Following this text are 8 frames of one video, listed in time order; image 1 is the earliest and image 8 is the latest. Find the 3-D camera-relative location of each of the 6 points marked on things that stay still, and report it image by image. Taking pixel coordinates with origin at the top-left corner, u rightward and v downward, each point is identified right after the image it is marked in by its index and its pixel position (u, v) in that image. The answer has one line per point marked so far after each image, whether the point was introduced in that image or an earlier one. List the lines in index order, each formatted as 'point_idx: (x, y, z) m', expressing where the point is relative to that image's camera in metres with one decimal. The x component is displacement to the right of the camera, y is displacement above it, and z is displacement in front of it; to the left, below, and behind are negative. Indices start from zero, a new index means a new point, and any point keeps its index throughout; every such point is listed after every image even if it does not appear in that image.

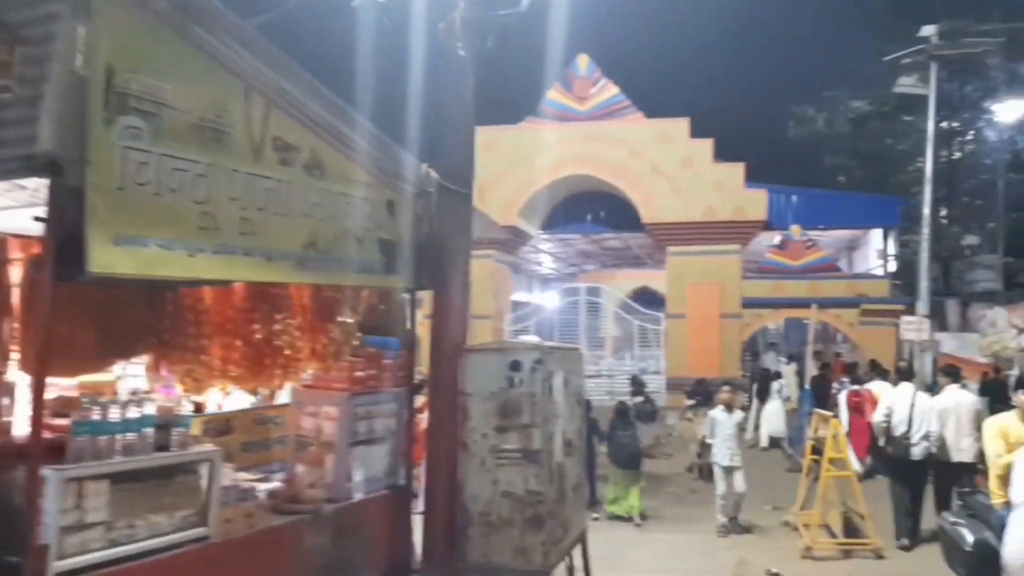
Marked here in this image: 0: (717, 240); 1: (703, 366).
0: (+4.3, +1.0, +18.9) m
1: (+4.0, -1.6, +18.9) m
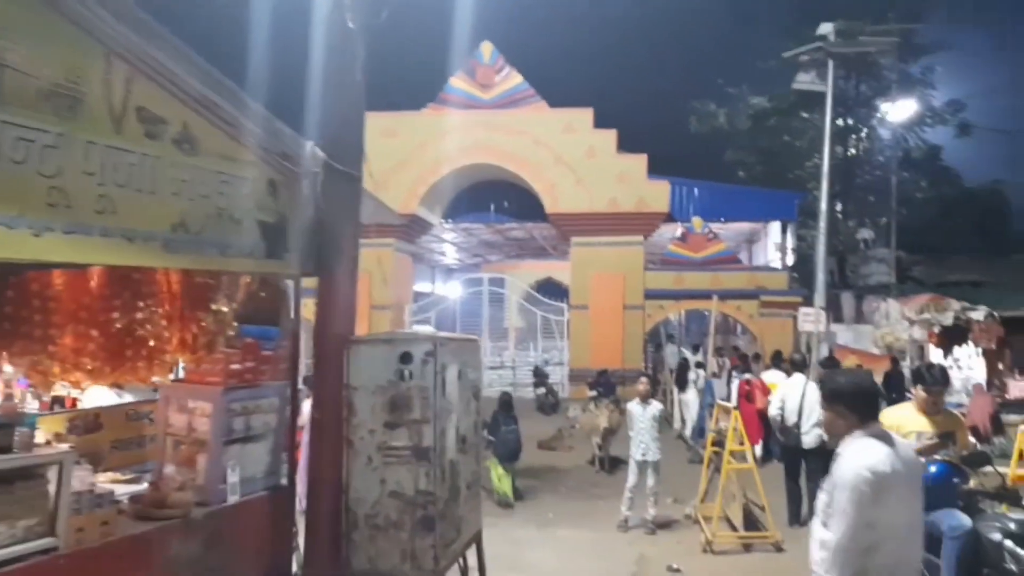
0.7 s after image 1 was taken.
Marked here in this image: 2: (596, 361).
0: (+2.3, +1.2, +19.0) m
1: (+2.0, -1.4, +18.9) m
2: (+1.8, -1.5, +19.0) m
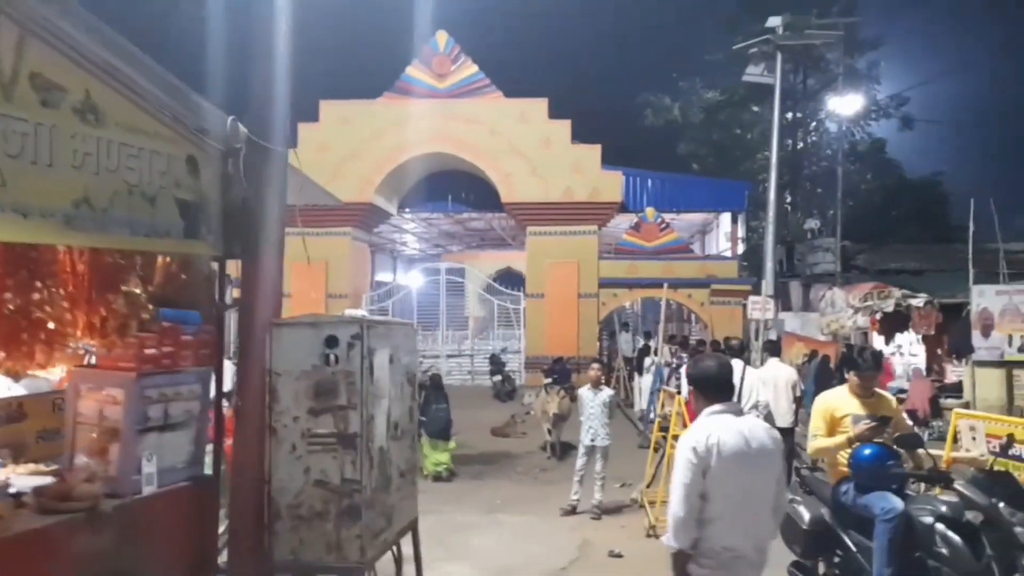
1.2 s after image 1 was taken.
0: (+1.3, +1.4, +18.9) m
1: (+1.0, -1.2, +18.9) m
2: (+0.8, -1.3, +18.9) m
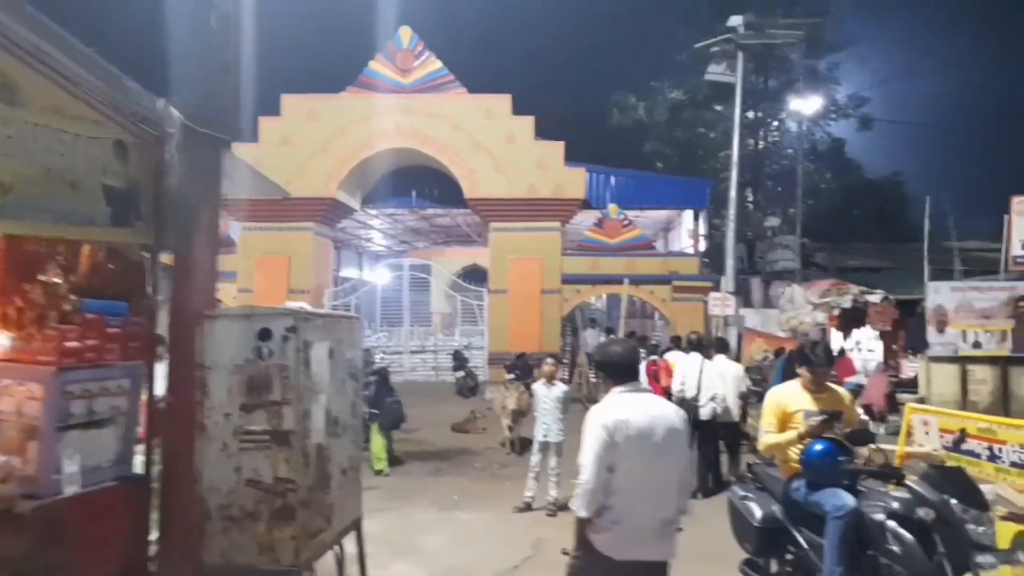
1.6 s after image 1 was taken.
0: (+0.5, +1.5, +18.8) m
1: (+0.2, -1.1, +18.7) m
2: (0.0, -1.2, +18.8) m
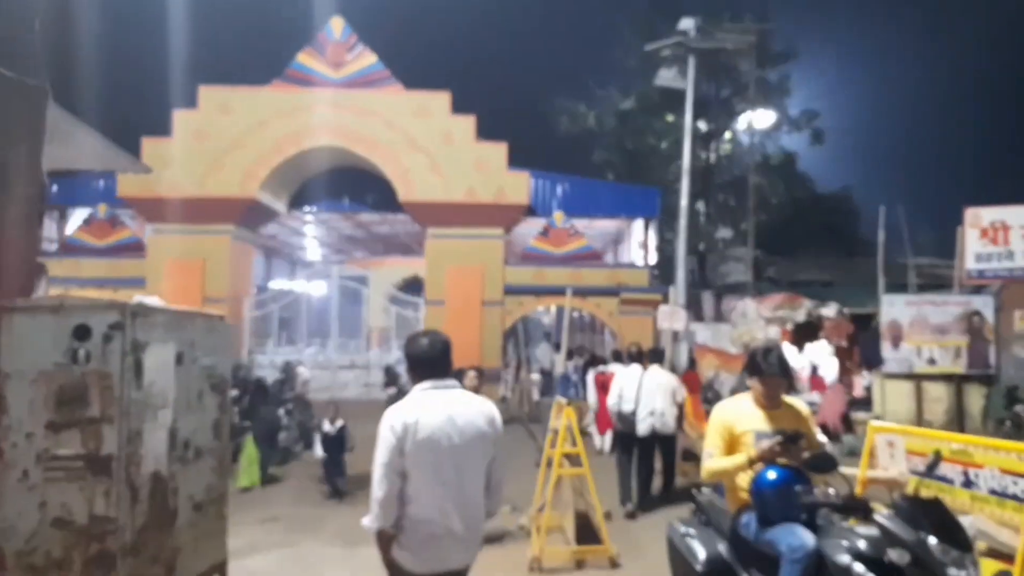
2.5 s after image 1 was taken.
0: (-0.7, +1.3, +18.0) m
1: (-1.0, -1.3, +17.9) m
2: (-1.2, -1.4, +17.9) m
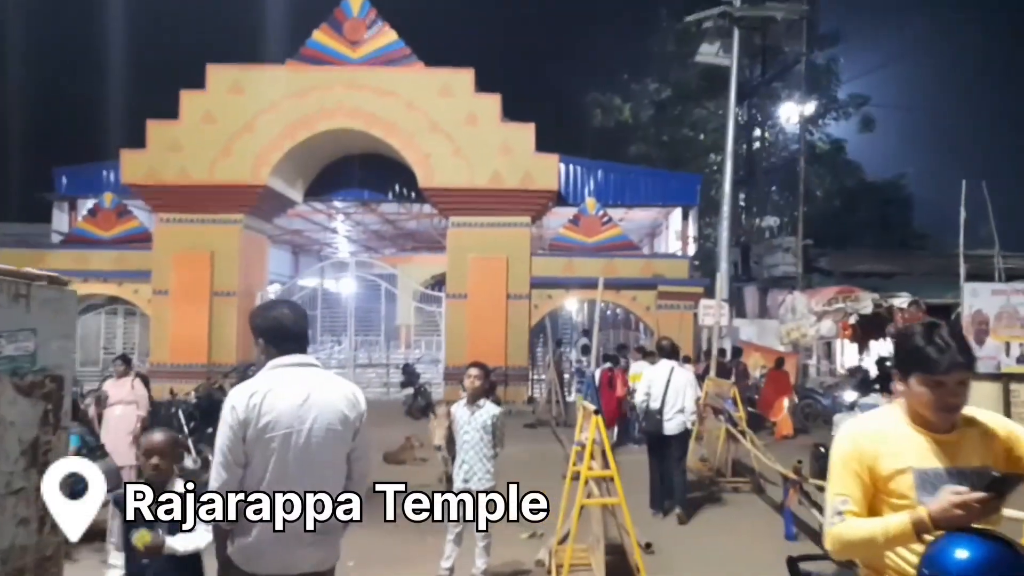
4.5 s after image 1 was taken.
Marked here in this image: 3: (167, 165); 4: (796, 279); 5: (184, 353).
0: (-0.2, +1.4, +16.6) m
1: (-0.5, -1.2, +16.5) m
2: (-0.7, -1.3, +16.5) m
3: (-6.2, +2.2, +16.4) m
4: (+6.0, +0.2, +19.2) m
5: (-5.9, -1.2, +16.4) m
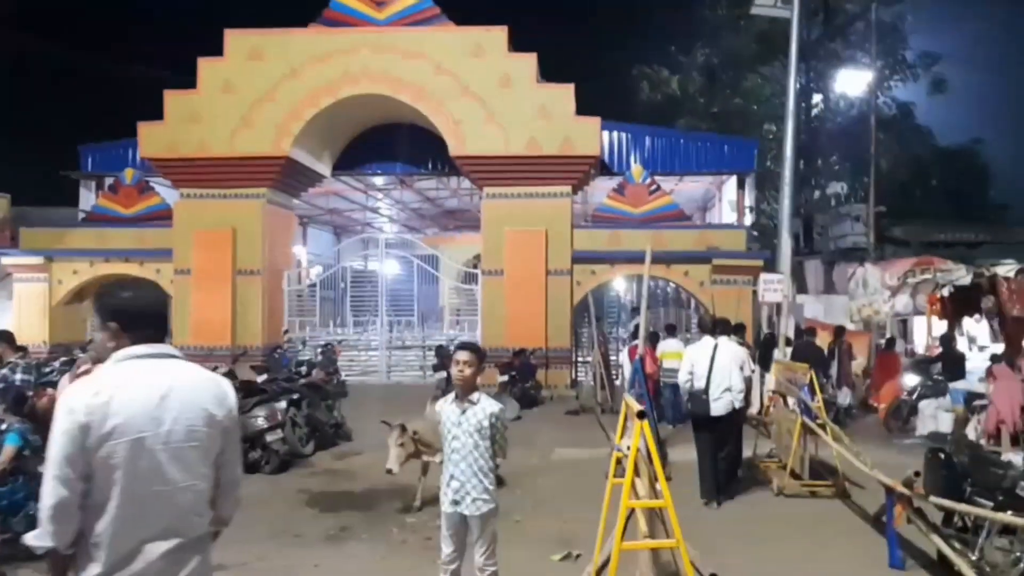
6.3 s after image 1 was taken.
0: (+0.5, +1.8, +15.3) m
1: (+0.2, -0.8, +15.2) m
2: (0.0, -0.8, +15.3) m
3: (-5.6, +2.6, +15.4) m
4: (+6.8, +0.7, +17.6) m
5: (-5.2, -0.8, +15.4) m
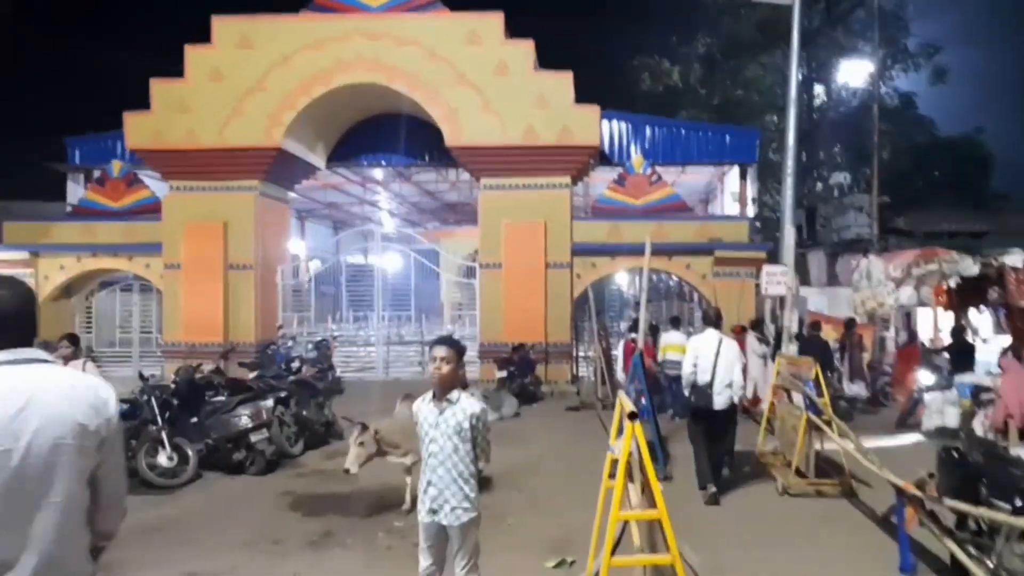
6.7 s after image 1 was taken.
0: (+0.4, +1.9, +15.0) m
1: (+0.2, -0.7, +15.0) m
2: (0.0, -0.7, +15.0) m
3: (-5.6, +2.7, +15.1) m
4: (+6.8, +0.9, +17.3) m
5: (-5.2, -0.8, +15.1) m
